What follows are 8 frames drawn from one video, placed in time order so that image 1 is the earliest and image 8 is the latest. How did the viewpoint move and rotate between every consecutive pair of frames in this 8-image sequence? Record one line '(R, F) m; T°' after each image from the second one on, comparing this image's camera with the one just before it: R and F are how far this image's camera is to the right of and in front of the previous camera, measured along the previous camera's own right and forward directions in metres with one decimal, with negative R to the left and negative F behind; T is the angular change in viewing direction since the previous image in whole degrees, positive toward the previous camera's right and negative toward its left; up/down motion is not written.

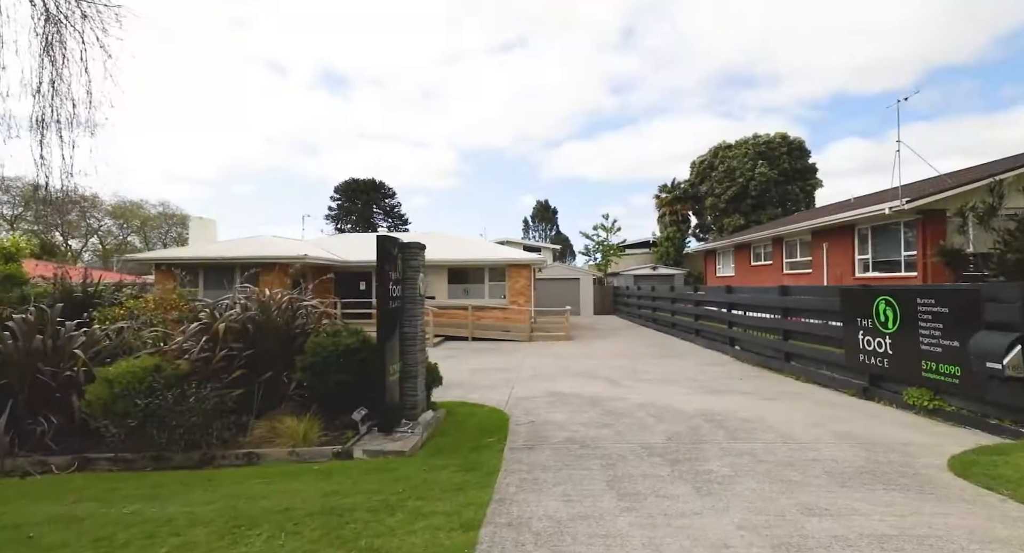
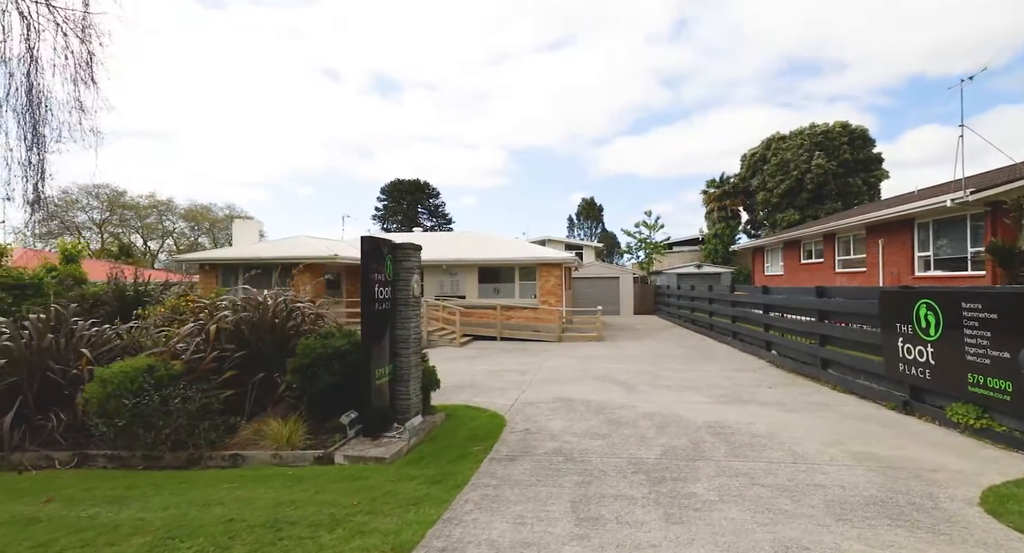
(+0.5, +0.2) m; -6°
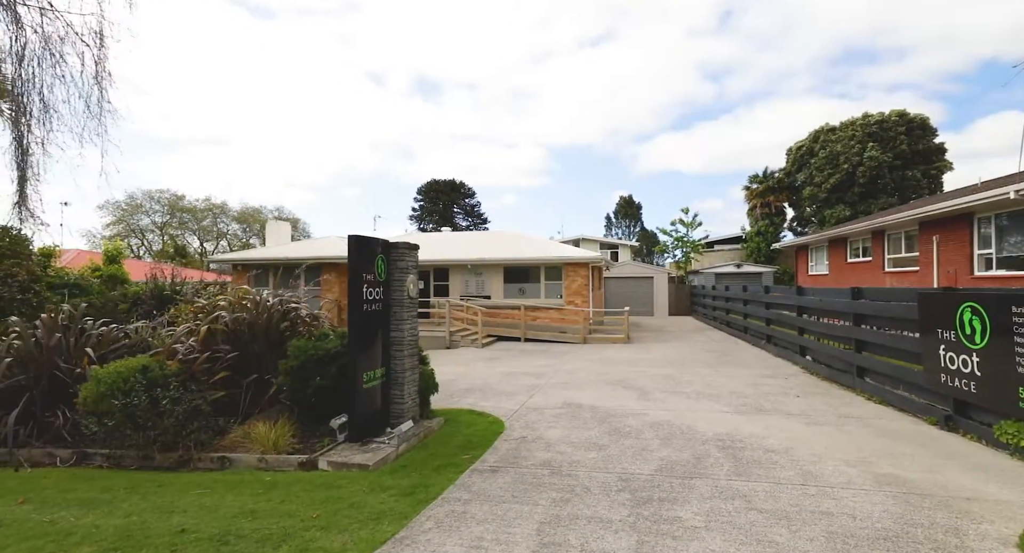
(+0.4, +0.2) m; -4°
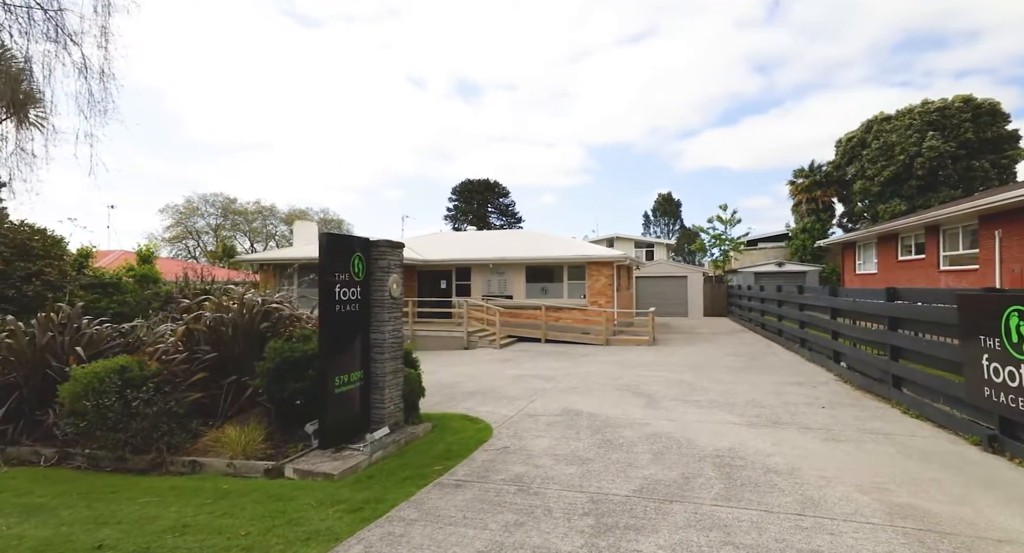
(+0.5, +0.3) m; -5°
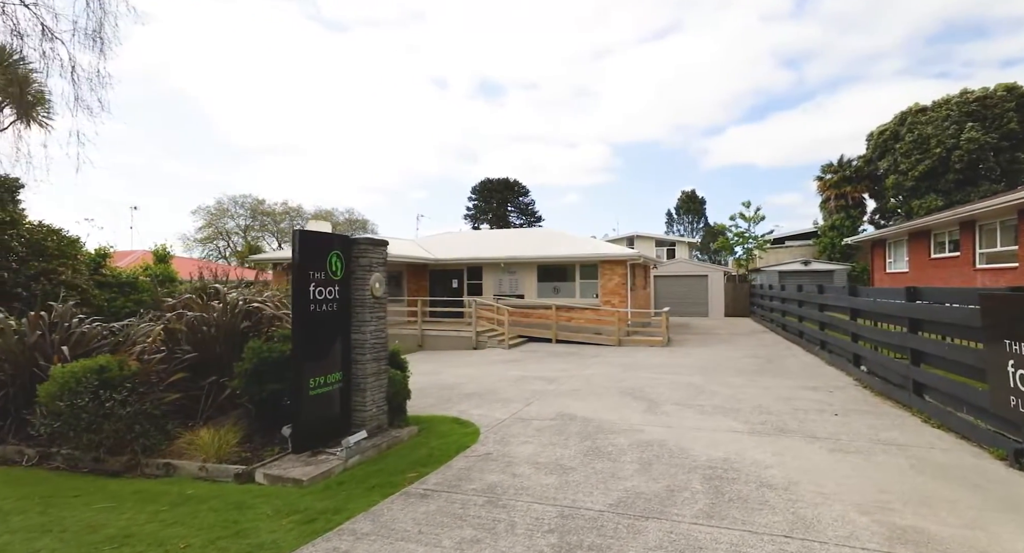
(+0.3, +0.2) m; -3°
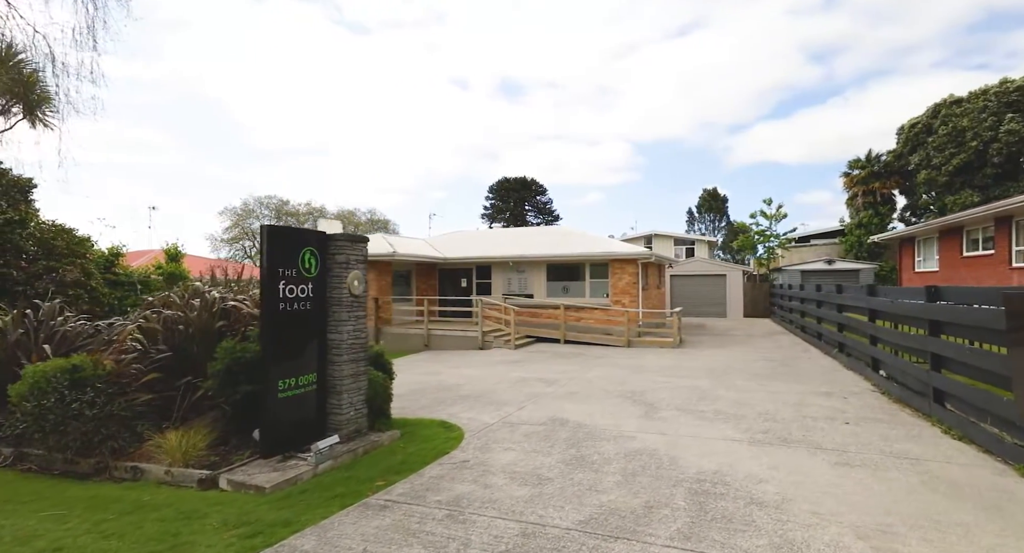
(+0.3, +0.2) m; -2°
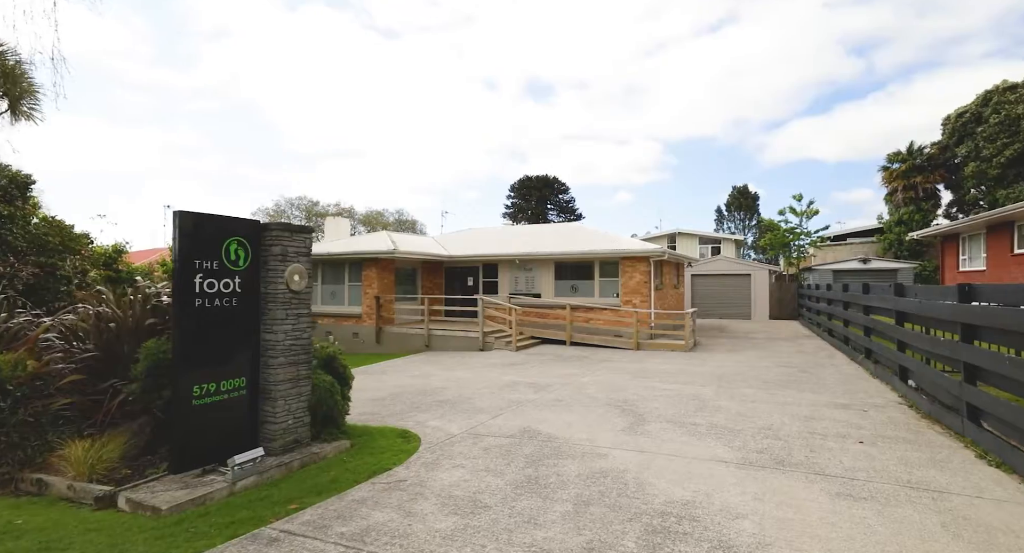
(+0.6, +0.5) m; -3°
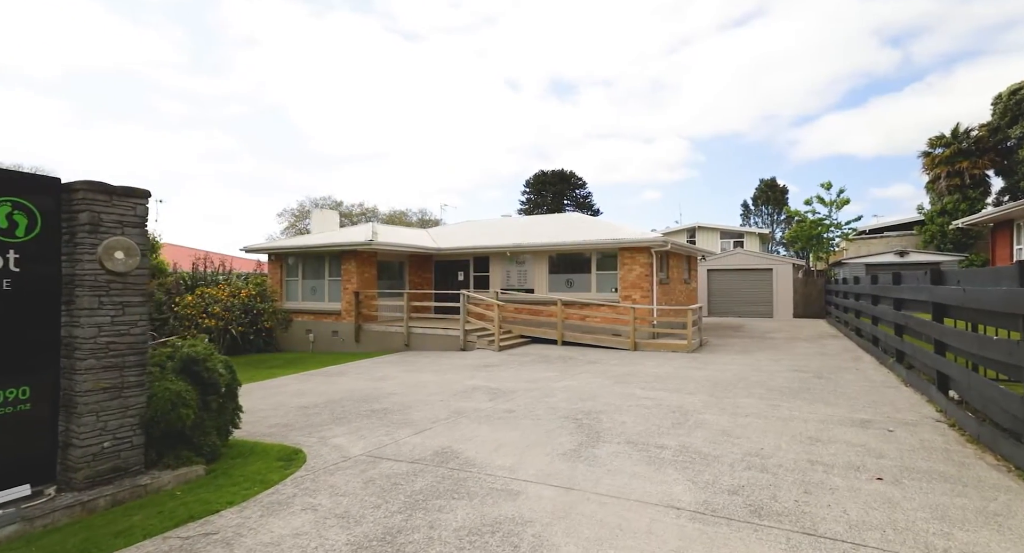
(+0.8, +1.1) m; -3°
